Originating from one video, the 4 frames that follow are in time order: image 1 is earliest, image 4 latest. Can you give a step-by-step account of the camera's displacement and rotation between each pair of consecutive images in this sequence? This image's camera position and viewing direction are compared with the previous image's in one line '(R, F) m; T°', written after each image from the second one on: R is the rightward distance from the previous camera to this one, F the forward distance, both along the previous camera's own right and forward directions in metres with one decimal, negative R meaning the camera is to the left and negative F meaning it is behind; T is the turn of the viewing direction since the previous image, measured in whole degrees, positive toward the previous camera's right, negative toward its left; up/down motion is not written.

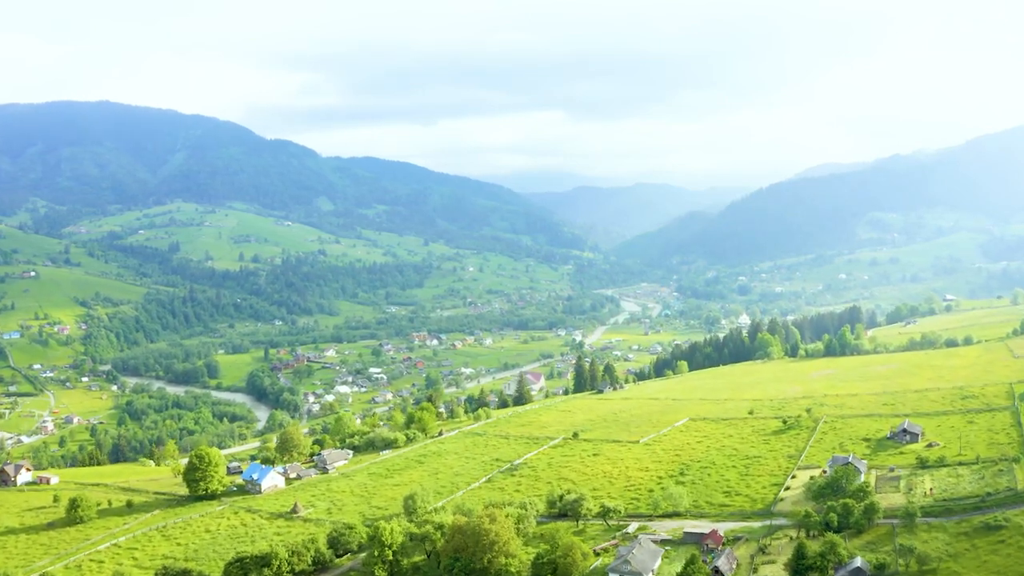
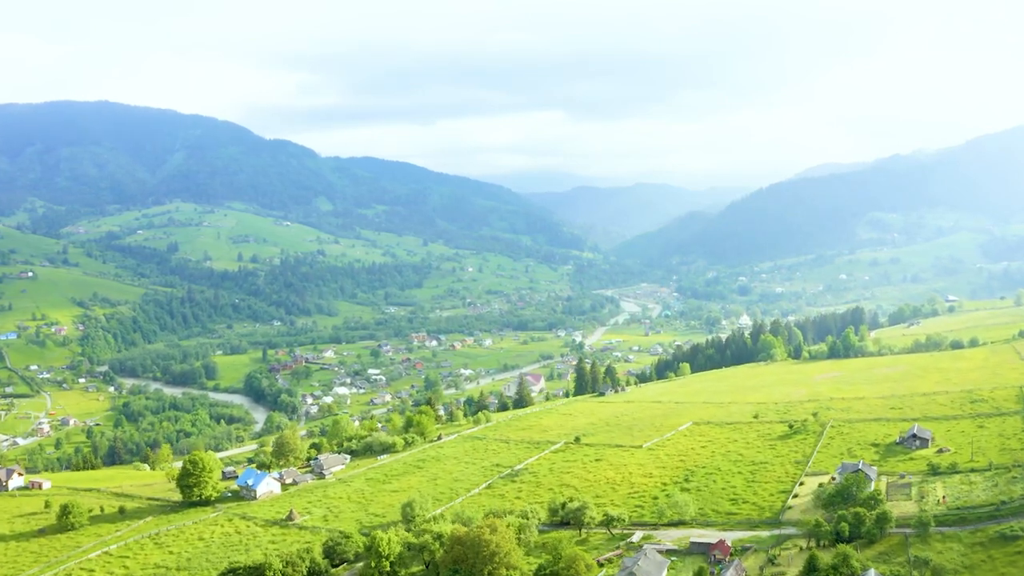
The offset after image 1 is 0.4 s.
(-0.1, +1.3) m; 0°
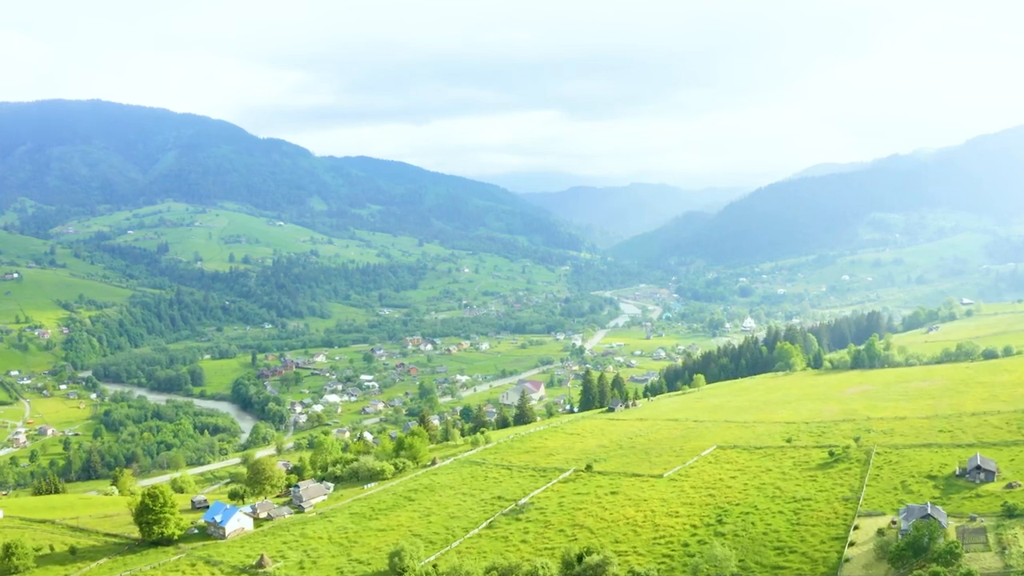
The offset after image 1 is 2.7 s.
(-0.6, +7.6) m; 0°
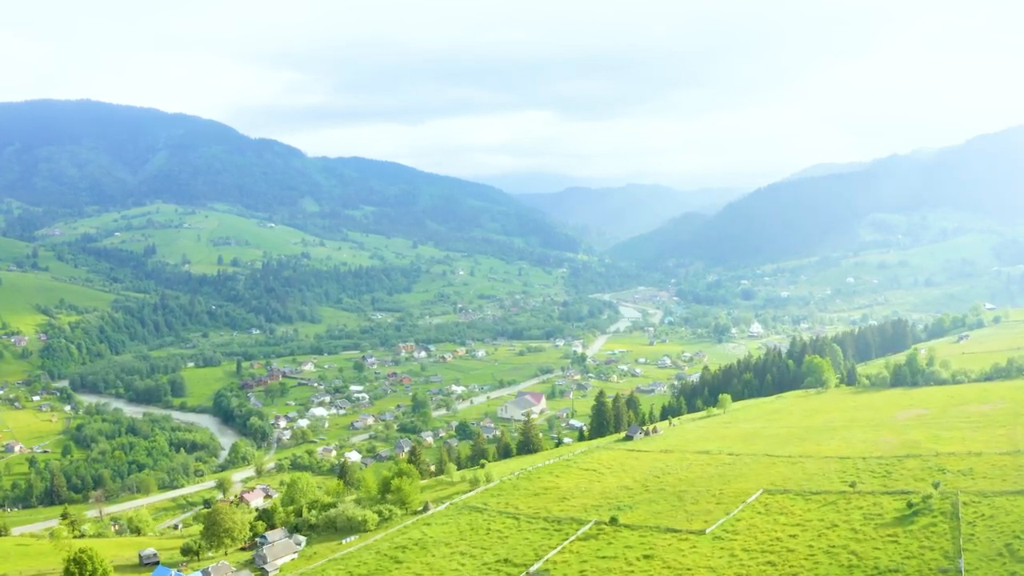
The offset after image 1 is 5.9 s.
(-1.0, +10.3) m; 0°
